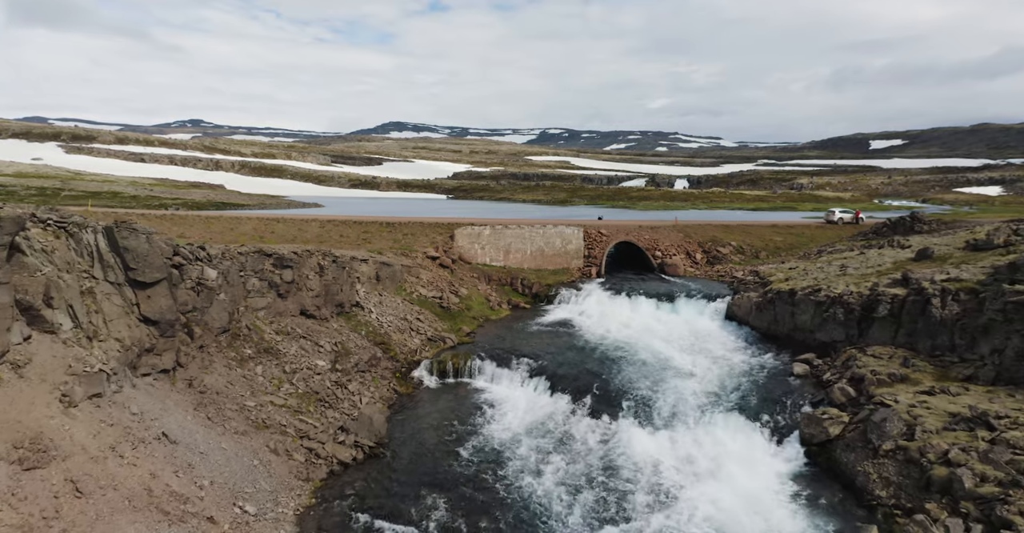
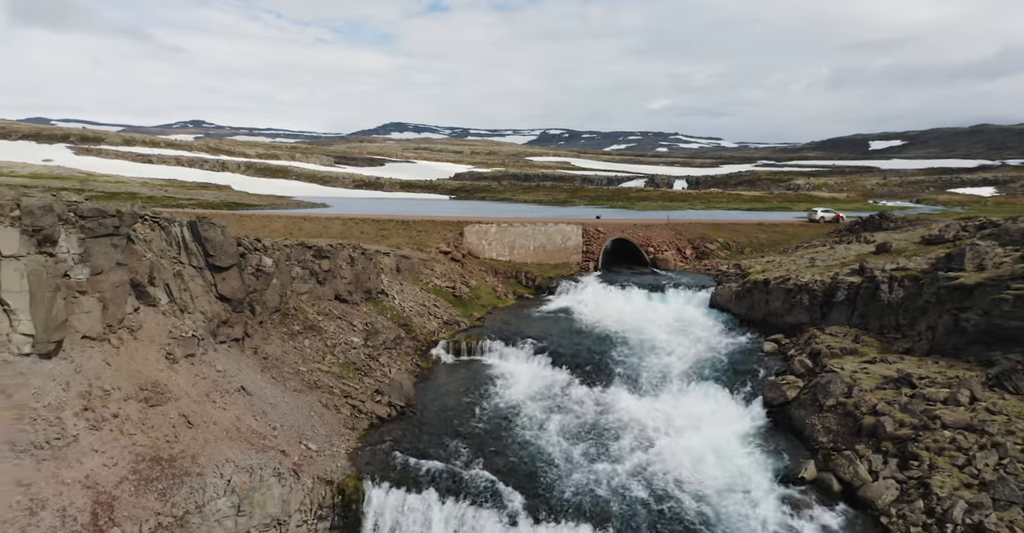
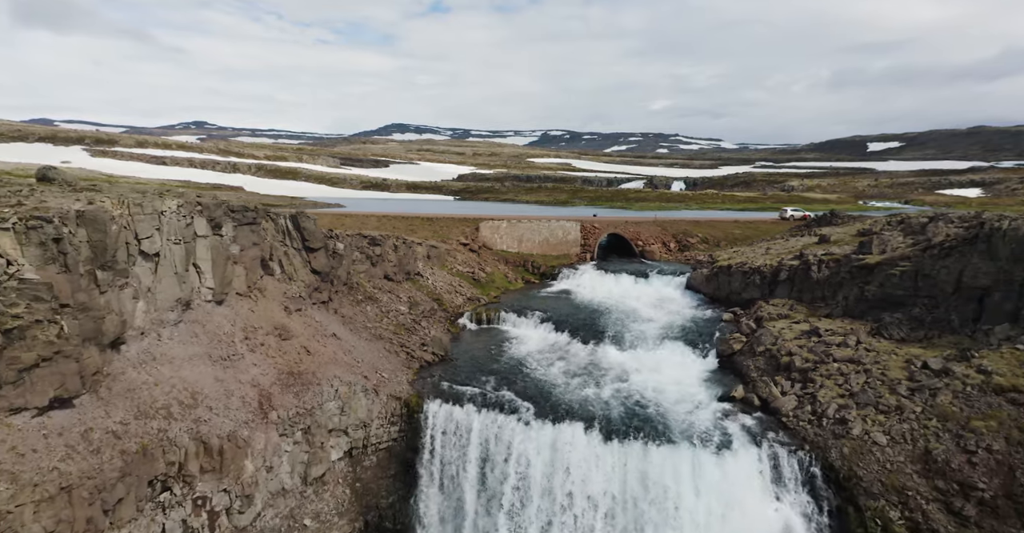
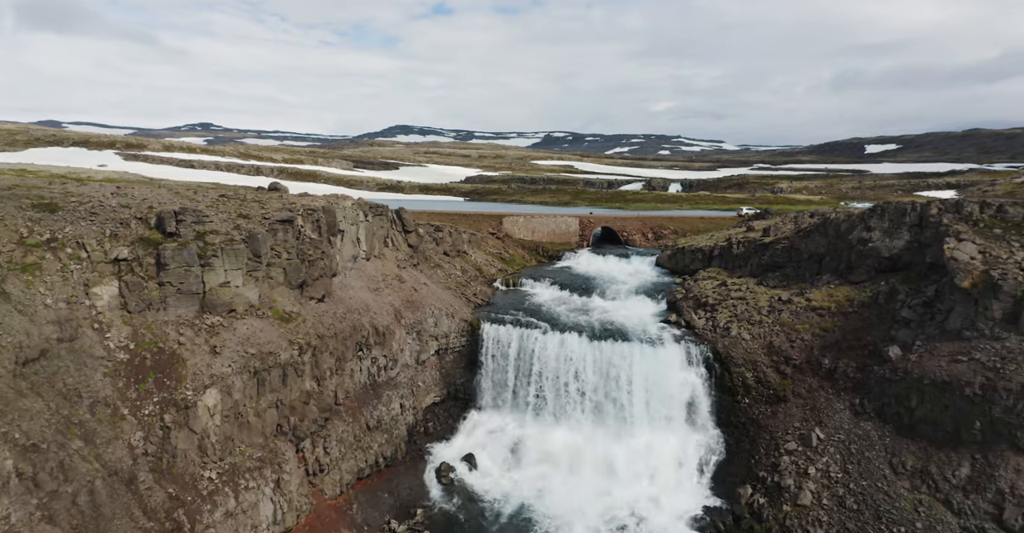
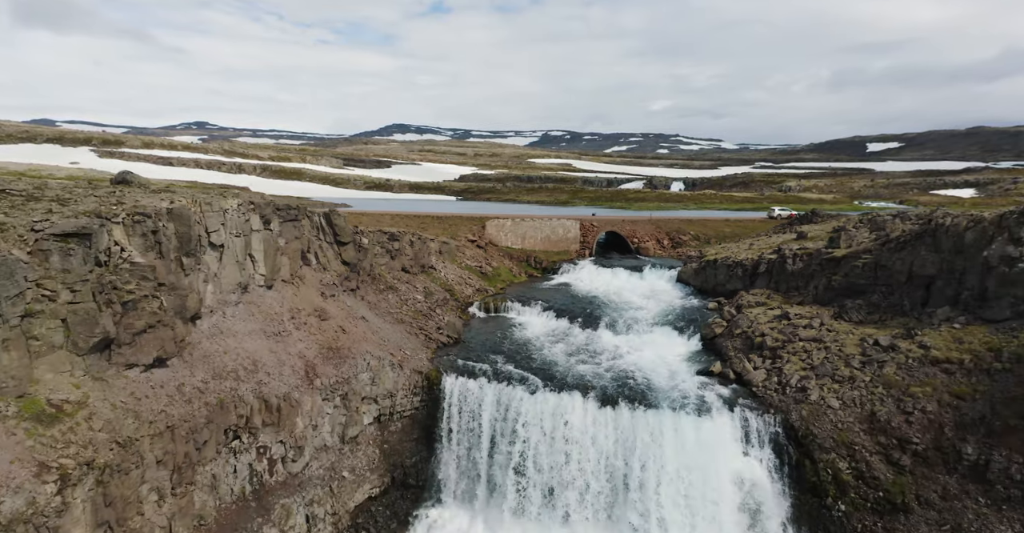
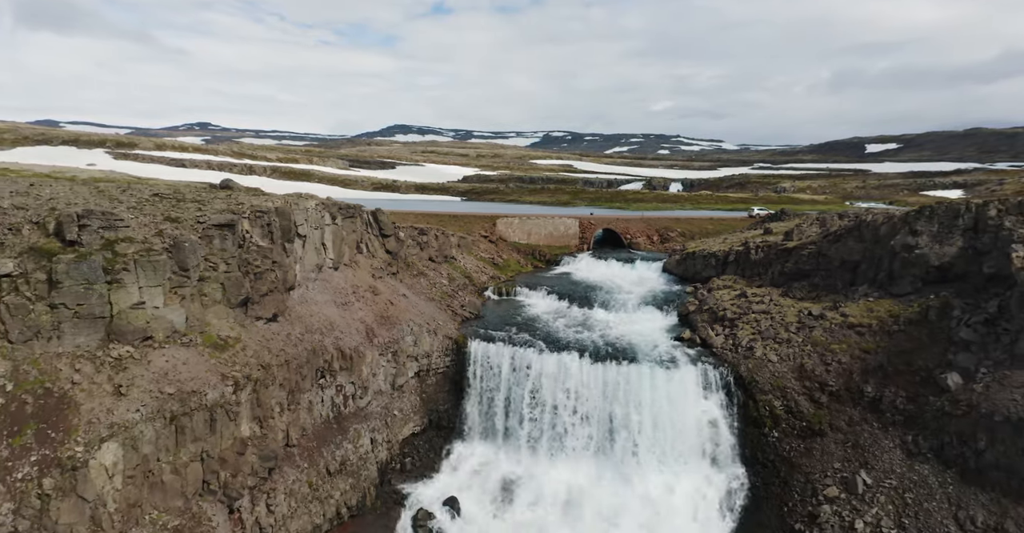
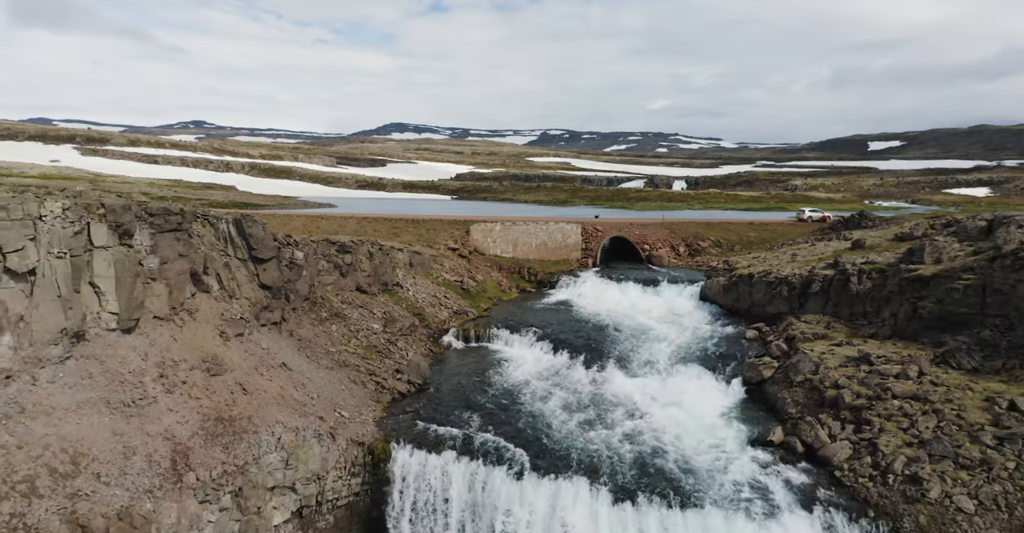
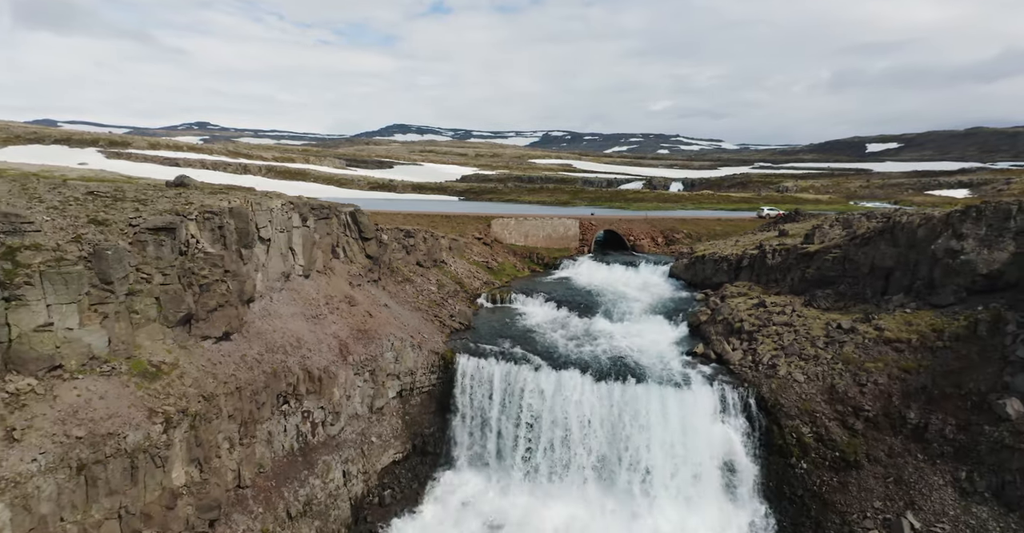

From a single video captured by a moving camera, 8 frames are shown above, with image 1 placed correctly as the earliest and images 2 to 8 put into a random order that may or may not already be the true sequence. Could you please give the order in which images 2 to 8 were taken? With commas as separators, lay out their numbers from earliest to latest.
2, 7, 3, 5, 8, 6, 4
